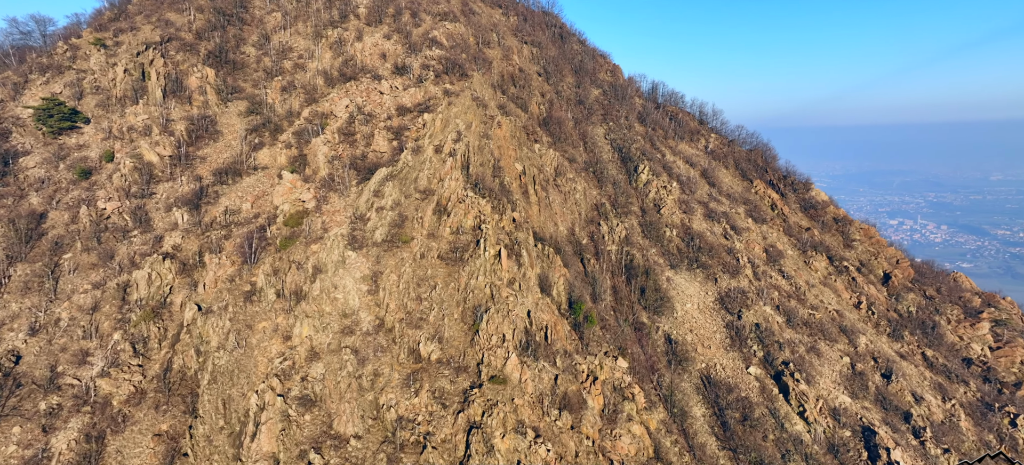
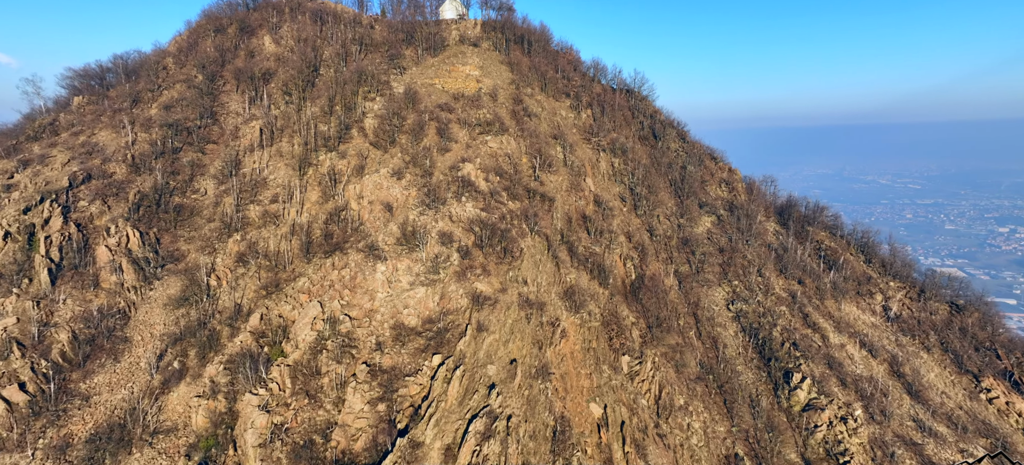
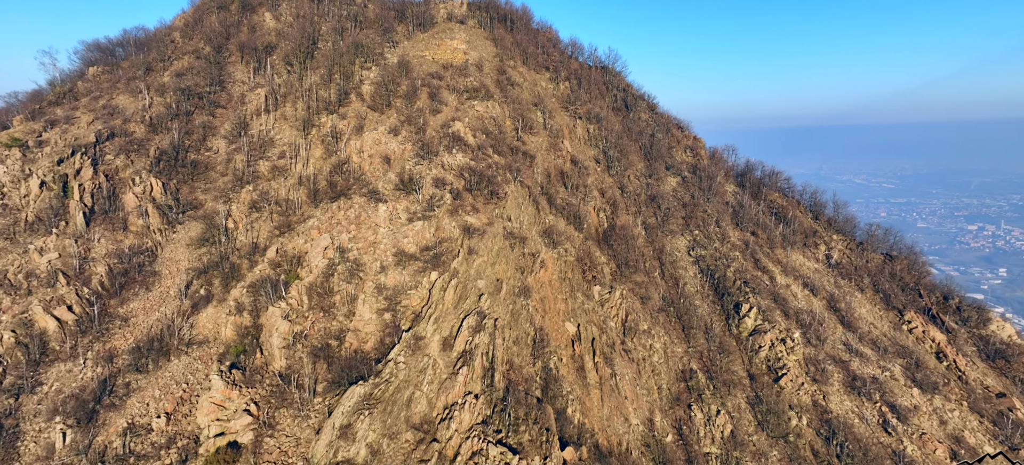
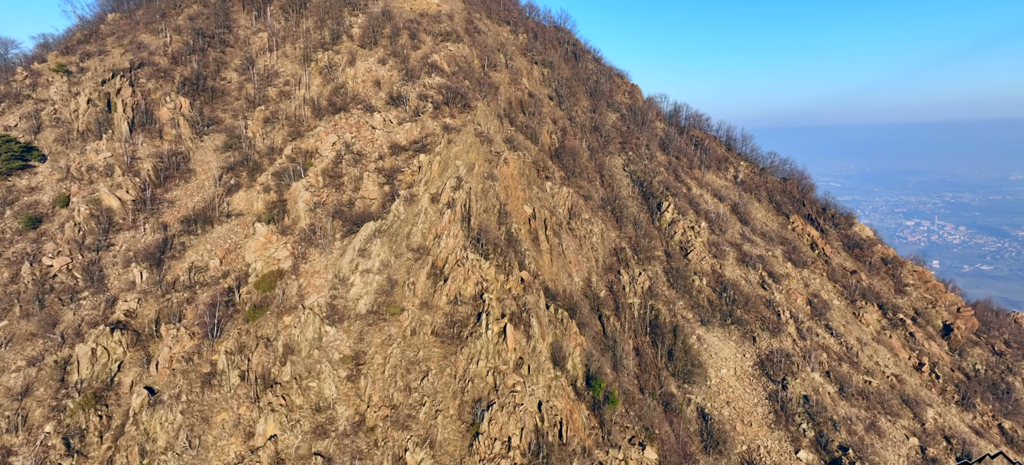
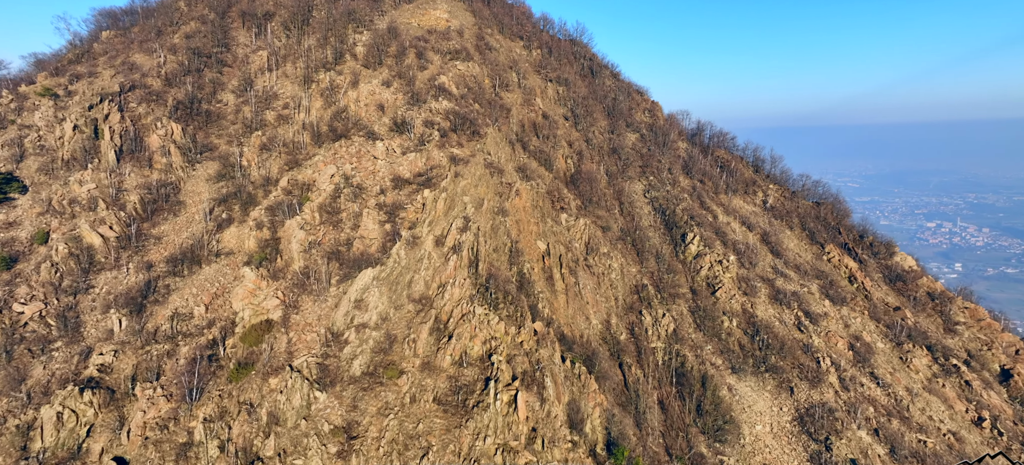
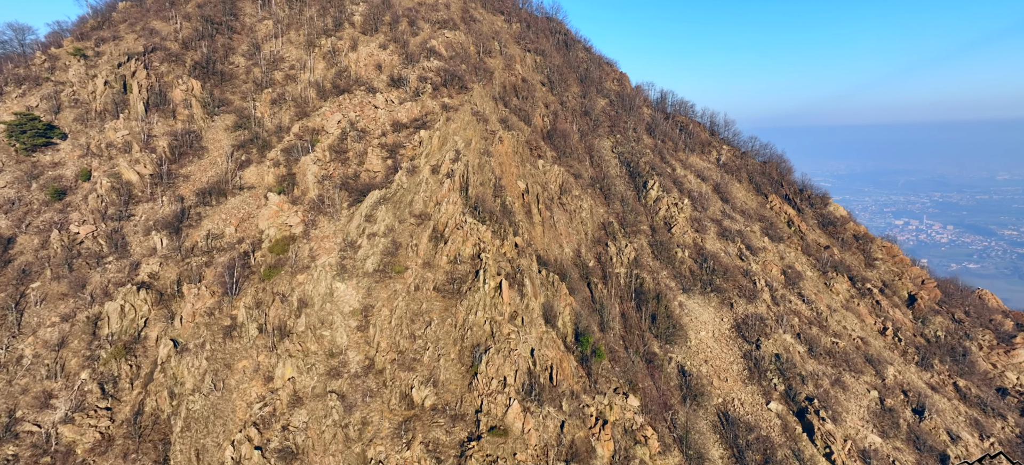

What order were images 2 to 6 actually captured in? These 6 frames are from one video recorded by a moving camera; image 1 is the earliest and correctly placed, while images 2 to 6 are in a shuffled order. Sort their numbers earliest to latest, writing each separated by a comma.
6, 4, 5, 3, 2
